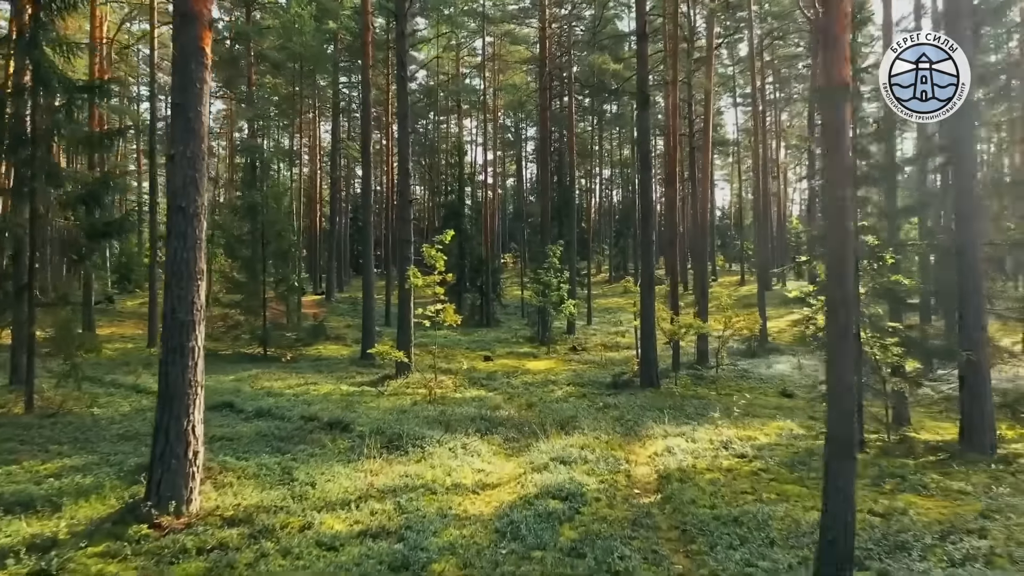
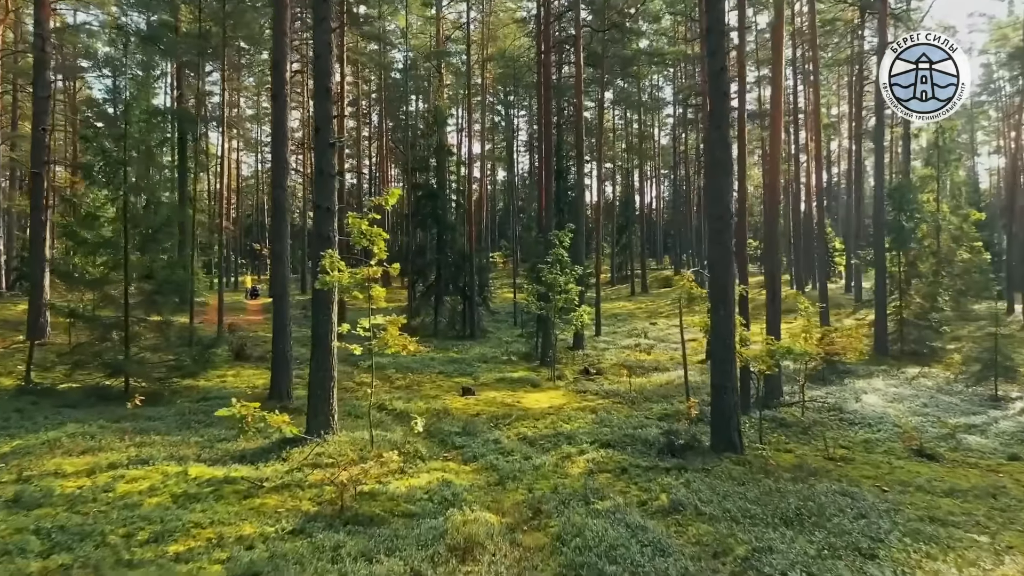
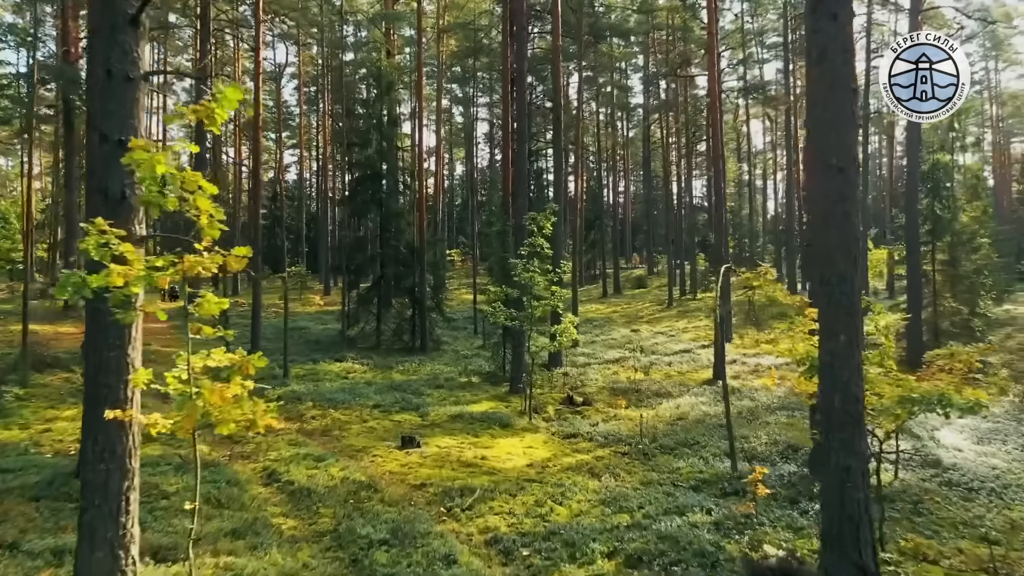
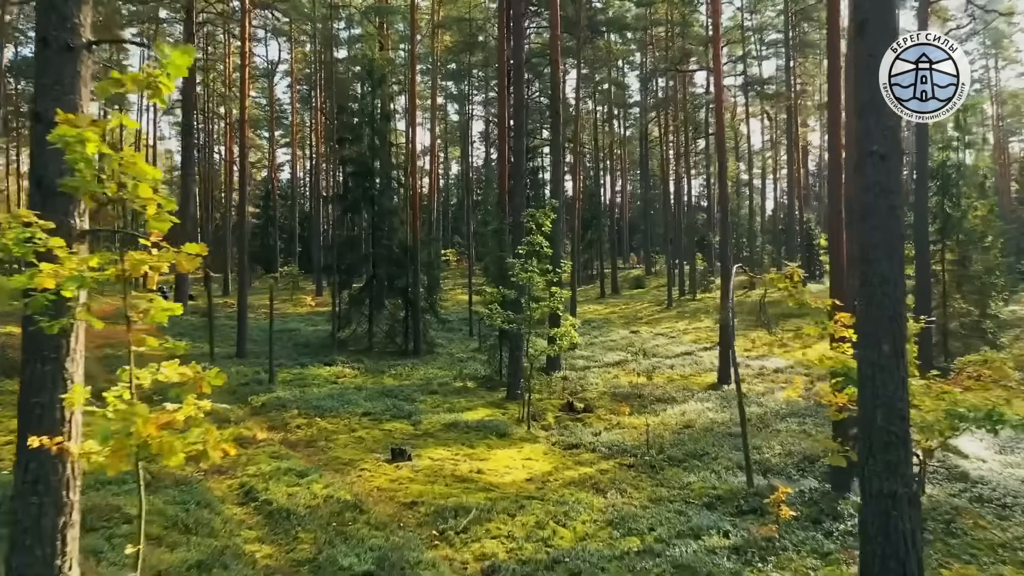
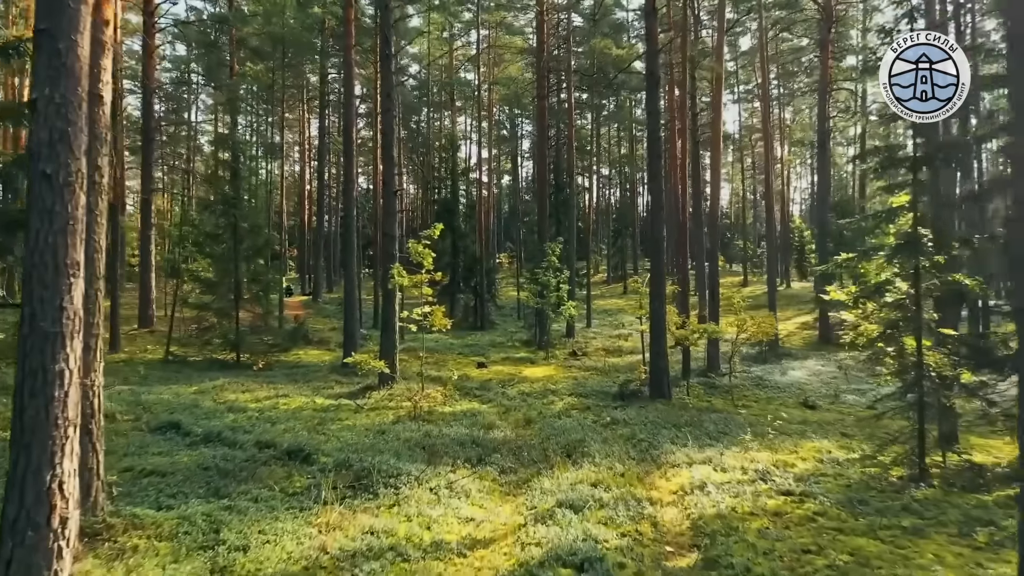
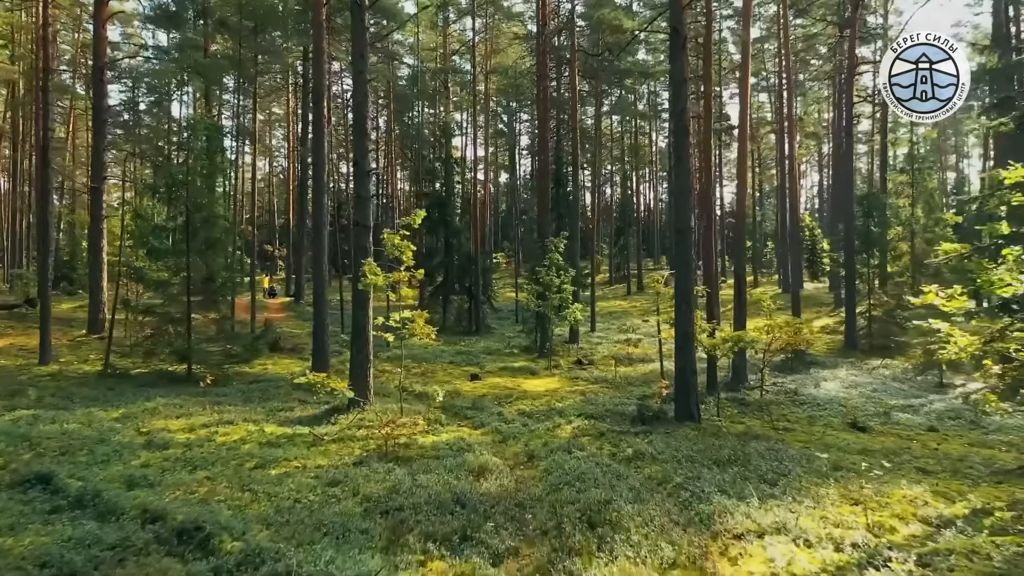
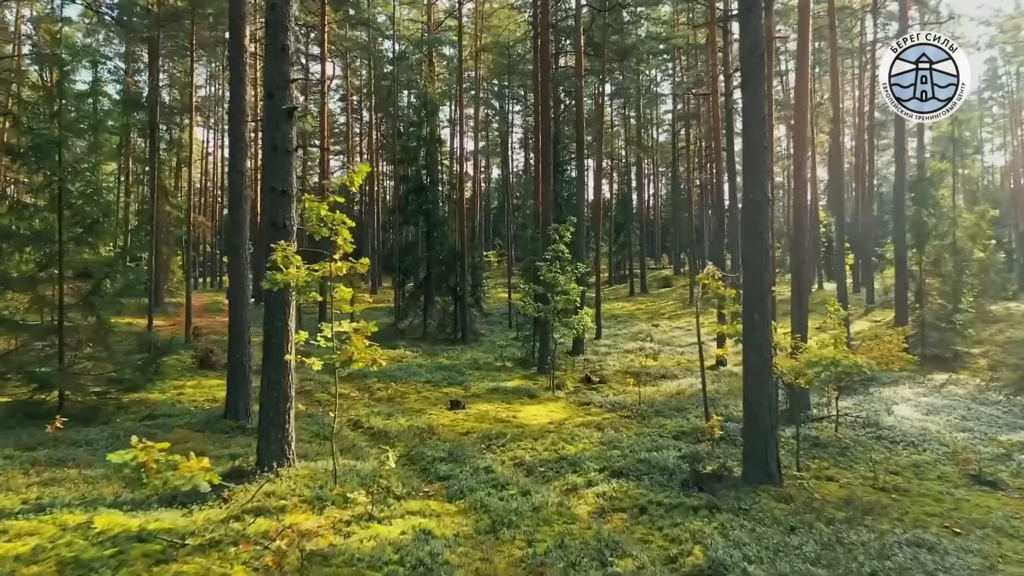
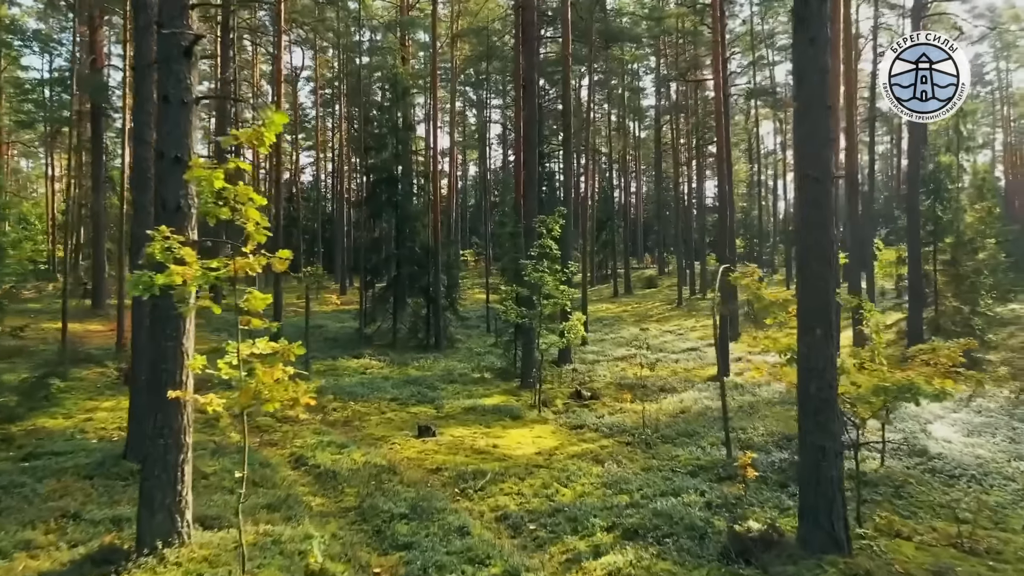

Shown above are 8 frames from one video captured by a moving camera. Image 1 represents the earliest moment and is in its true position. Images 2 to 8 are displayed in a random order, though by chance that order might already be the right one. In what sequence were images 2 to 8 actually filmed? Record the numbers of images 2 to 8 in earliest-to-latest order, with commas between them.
5, 6, 2, 7, 8, 3, 4
